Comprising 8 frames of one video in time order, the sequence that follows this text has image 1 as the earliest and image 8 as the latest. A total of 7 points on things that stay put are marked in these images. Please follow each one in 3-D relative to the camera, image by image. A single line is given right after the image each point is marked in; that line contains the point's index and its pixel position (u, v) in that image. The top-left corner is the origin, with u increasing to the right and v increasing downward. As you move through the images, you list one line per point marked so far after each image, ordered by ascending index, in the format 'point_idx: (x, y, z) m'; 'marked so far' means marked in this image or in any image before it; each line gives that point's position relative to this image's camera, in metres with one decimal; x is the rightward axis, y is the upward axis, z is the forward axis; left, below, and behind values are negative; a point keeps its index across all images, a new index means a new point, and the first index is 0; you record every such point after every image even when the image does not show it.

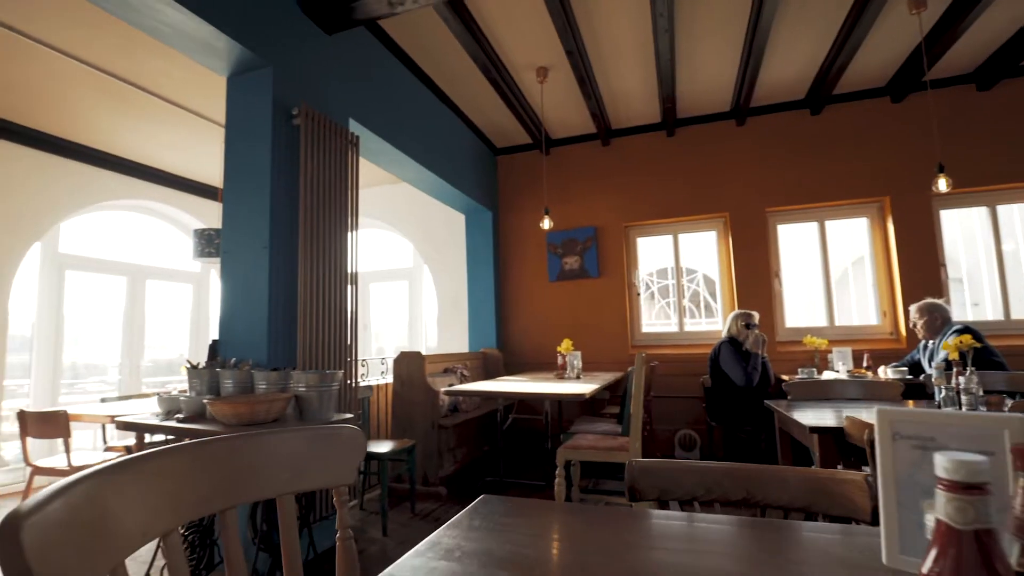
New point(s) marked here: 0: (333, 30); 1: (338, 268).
0: (-1.0, +1.5, +2.9) m
1: (-1.0, +0.1, +2.9) m
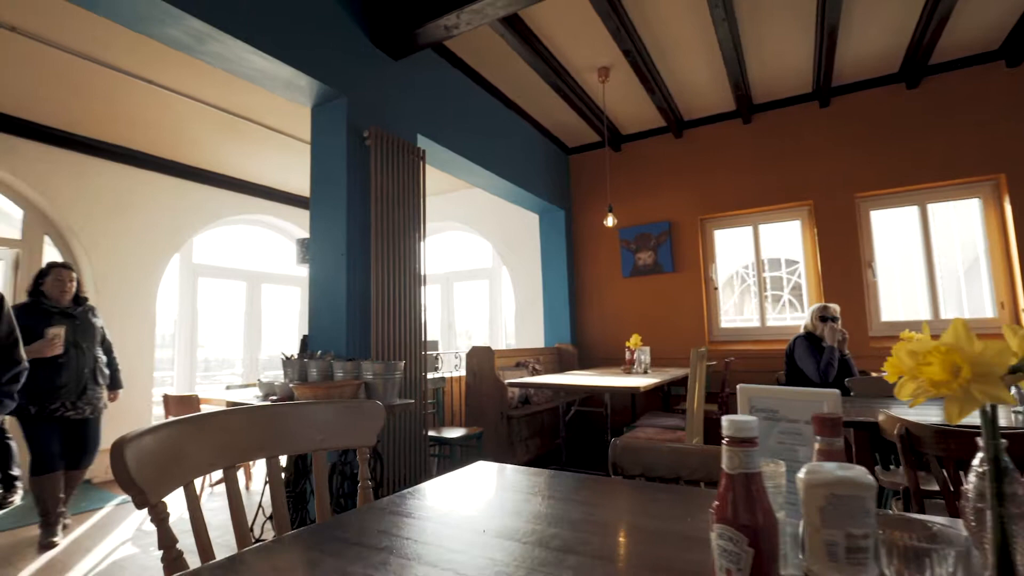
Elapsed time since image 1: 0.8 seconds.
0: (-0.7, +1.5, +3.2) m
1: (-0.7, +0.1, +3.2) m
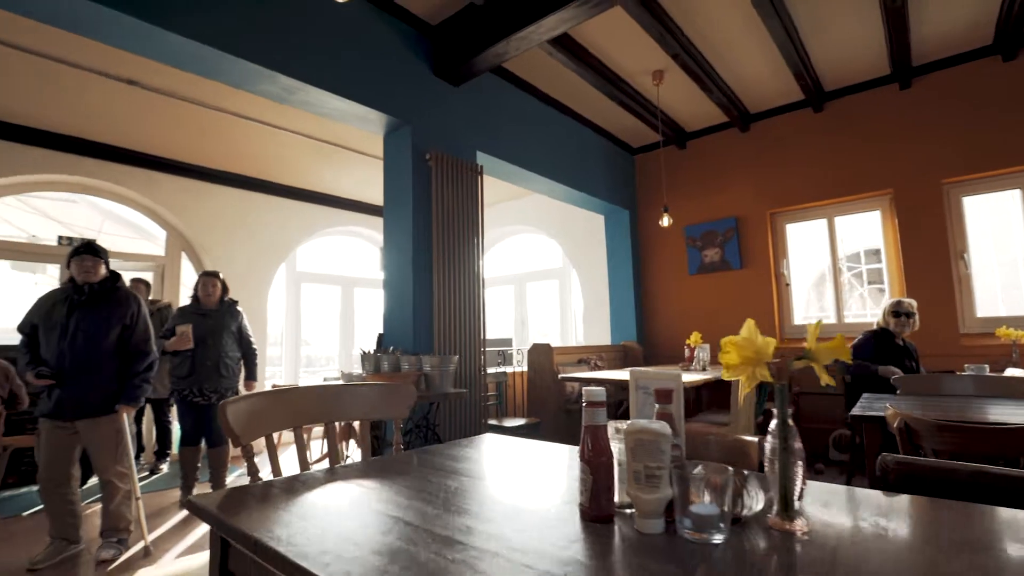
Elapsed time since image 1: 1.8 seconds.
0: (-0.4, +1.5, +3.6) m
1: (-0.3, +0.1, +3.5) m
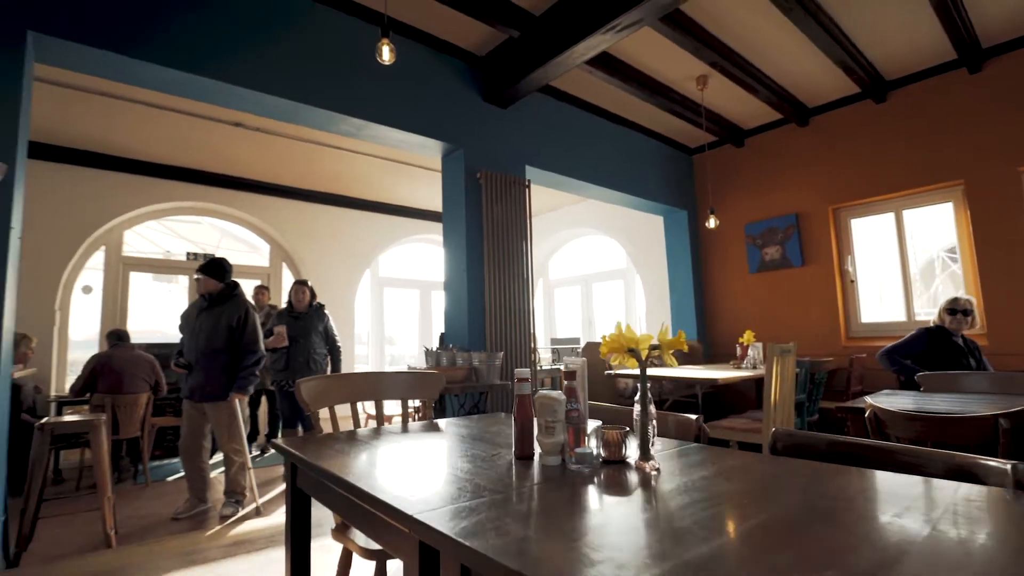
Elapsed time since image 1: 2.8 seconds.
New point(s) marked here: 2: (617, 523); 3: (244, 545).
0: (0.0, +1.4, +4.0) m
1: (0.0, +0.1, +3.9) m
2: (+0.2, -0.4, +0.9) m
3: (-1.4, -1.3, +2.6) m
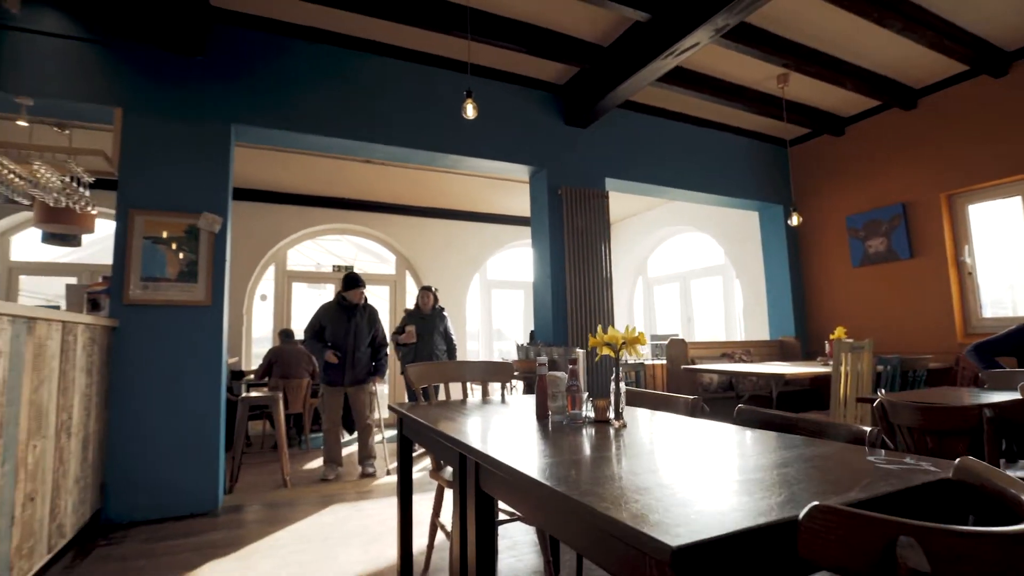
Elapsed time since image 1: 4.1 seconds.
0: (+0.7, +1.4, +4.4) m
1: (+0.7, +0.1, +4.3) m
2: (+0.2, -0.4, +1.4) m
3: (-0.9, -1.4, +3.4) m
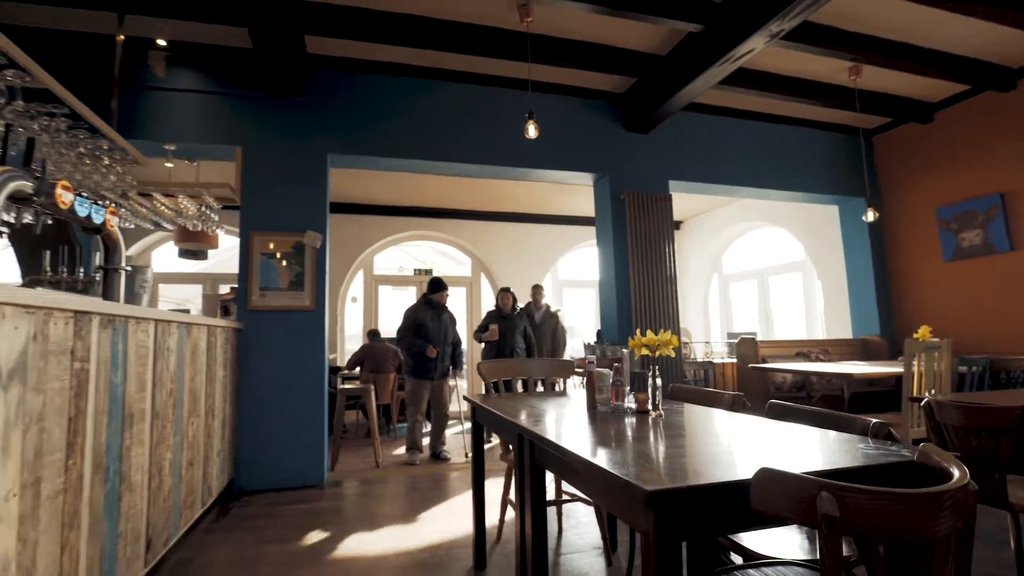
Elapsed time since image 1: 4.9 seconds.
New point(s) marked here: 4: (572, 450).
0: (+1.2, +1.4, +4.5) m
1: (+1.3, +0.1, +4.4) m
2: (+0.4, -0.5, +1.7) m
3: (-0.4, -1.4, +3.7) m
4: (+0.2, -0.4, +1.3) m
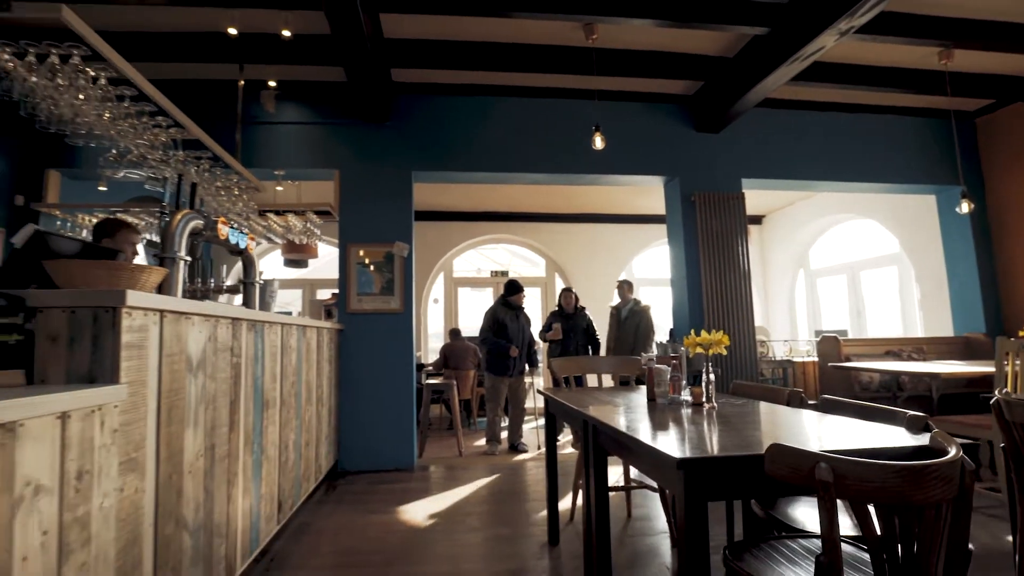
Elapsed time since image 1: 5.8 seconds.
0: (+1.9, +1.4, +4.5) m
1: (+1.9, +0.1, +4.4) m
2: (+0.6, -0.5, +1.8) m
3: (+0.1, -1.4, +4.0) m
4: (+0.3, -0.4, +1.5) m
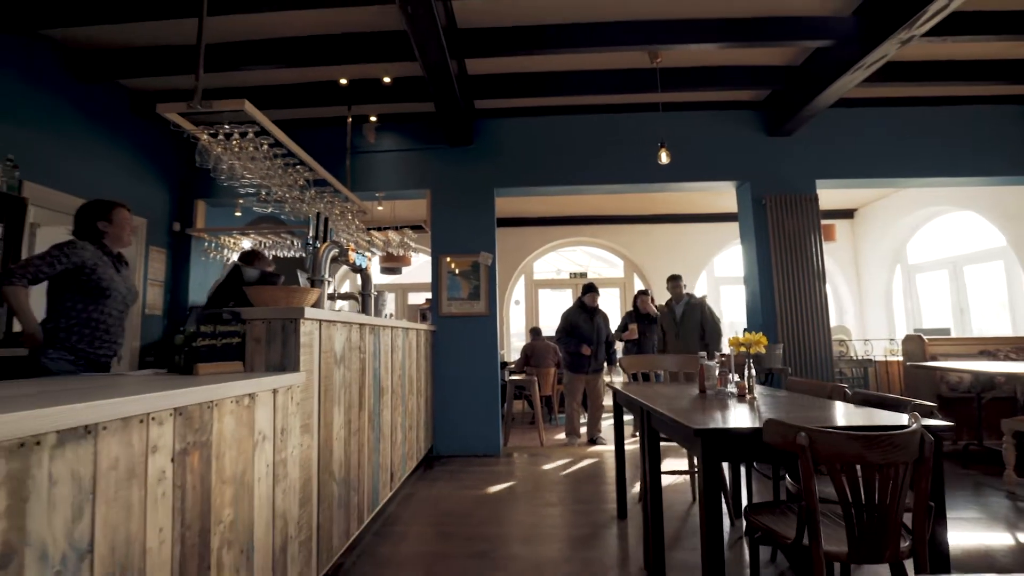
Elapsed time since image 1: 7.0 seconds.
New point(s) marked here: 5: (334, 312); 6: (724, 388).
0: (+2.5, +1.4, +4.6) m
1: (+2.6, +0.1, +4.5) m
2: (+0.9, -0.5, +2.1) m
3: (+0.8, -1.4, +4.3) m
4: (+0.6, -0.5, +1.8) m
5: (-0.7, -0.1, +2.0) m
6: (+1.0, -0.5, +2.3) m
